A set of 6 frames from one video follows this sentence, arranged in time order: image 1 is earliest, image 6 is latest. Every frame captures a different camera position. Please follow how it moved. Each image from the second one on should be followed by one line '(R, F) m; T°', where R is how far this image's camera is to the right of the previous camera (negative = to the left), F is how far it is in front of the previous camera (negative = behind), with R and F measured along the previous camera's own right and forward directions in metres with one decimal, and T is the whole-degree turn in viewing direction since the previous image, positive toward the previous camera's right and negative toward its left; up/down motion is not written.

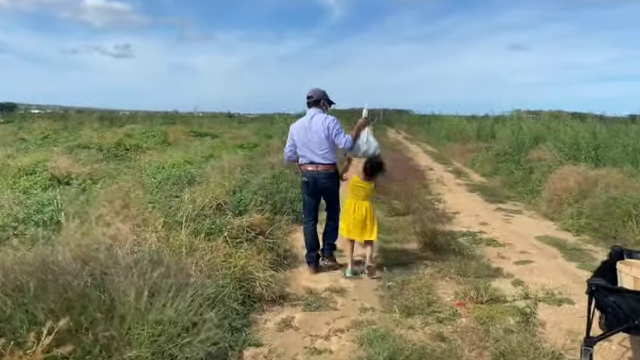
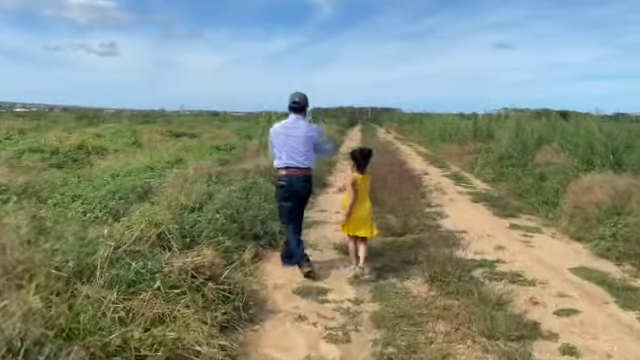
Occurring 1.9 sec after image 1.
(+0.2, +1.8) m; +1°
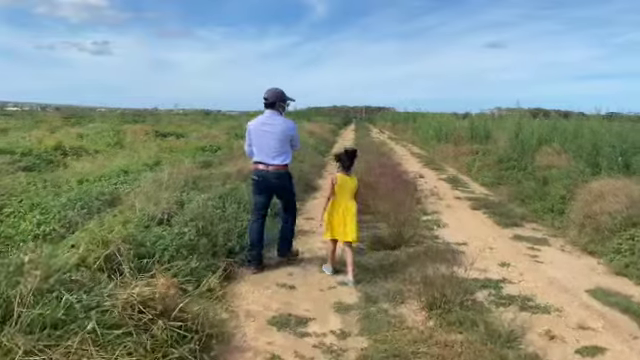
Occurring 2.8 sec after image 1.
(+0.2, +0.9) m; +1°
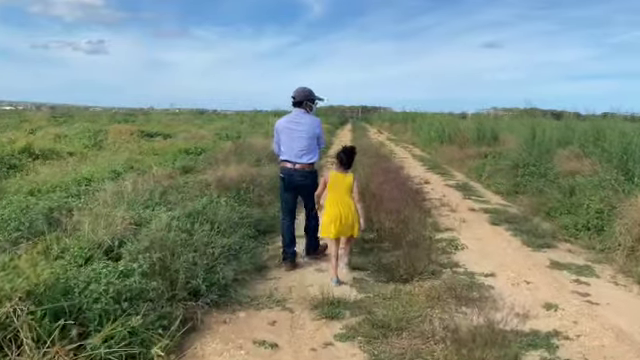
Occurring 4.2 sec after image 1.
(0.0, +1.5) m; 0°
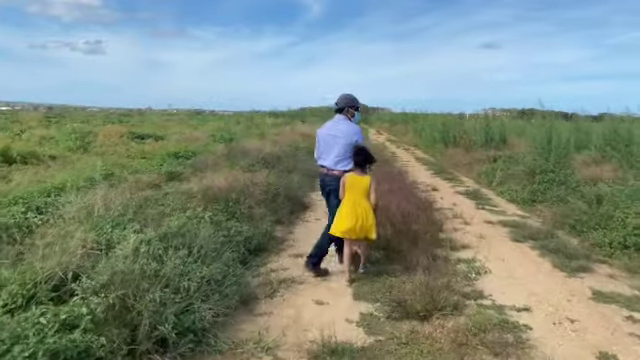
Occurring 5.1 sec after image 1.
(0.0, +1.0) m; 0°
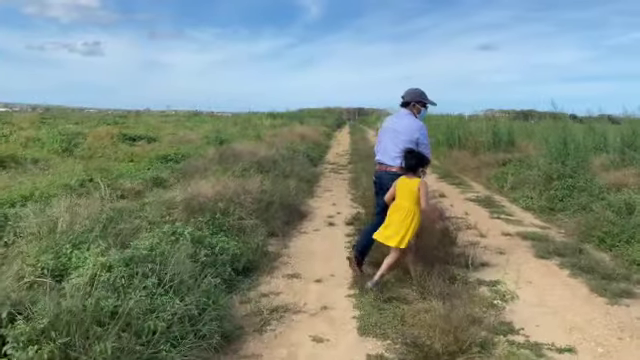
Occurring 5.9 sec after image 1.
(0.0, +0.9) m; 0°
